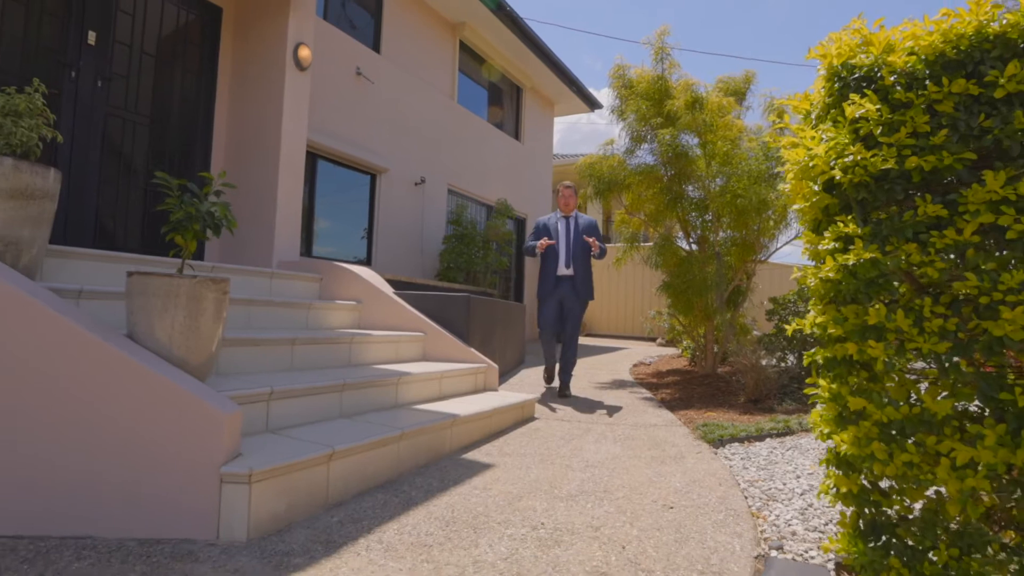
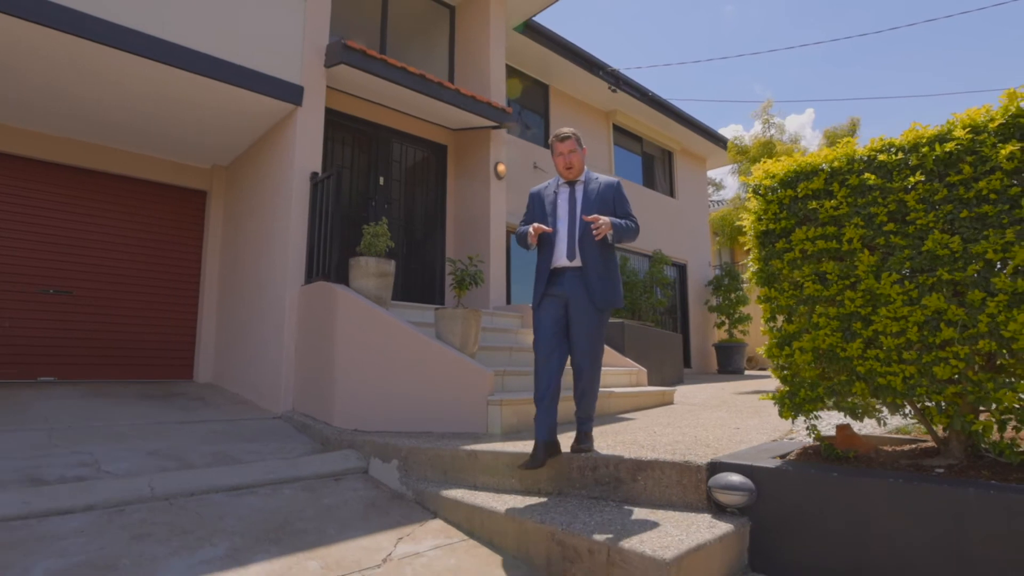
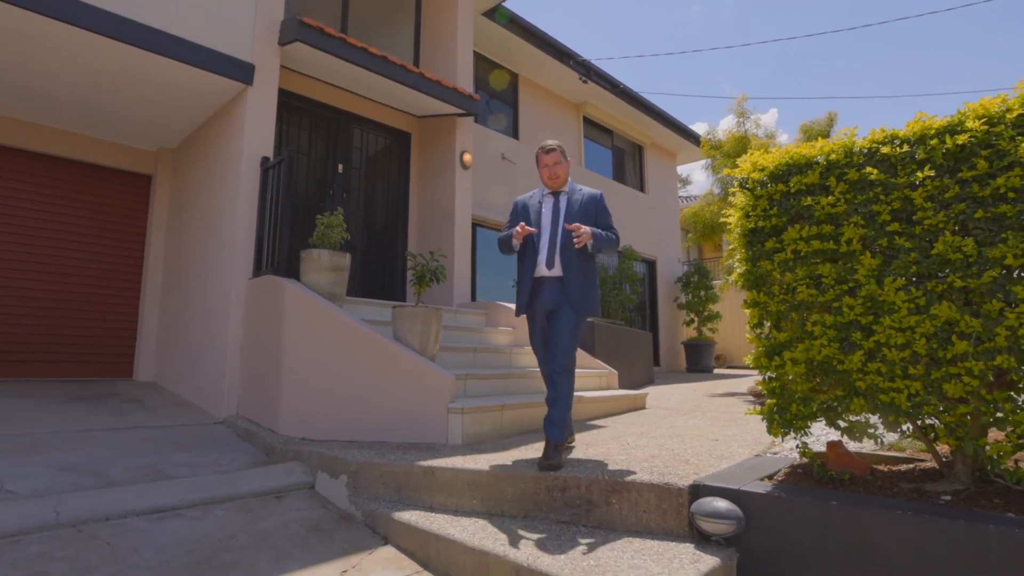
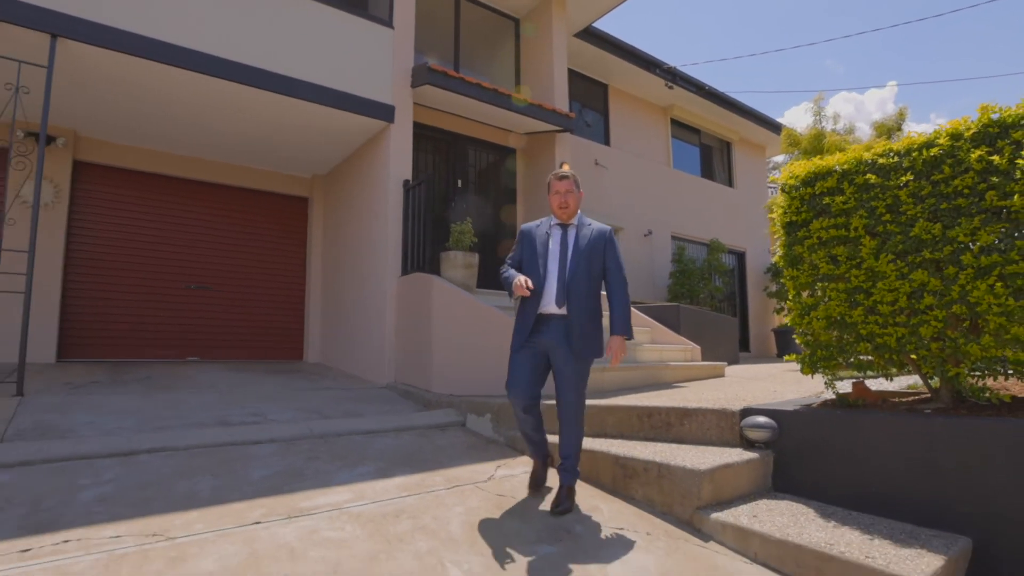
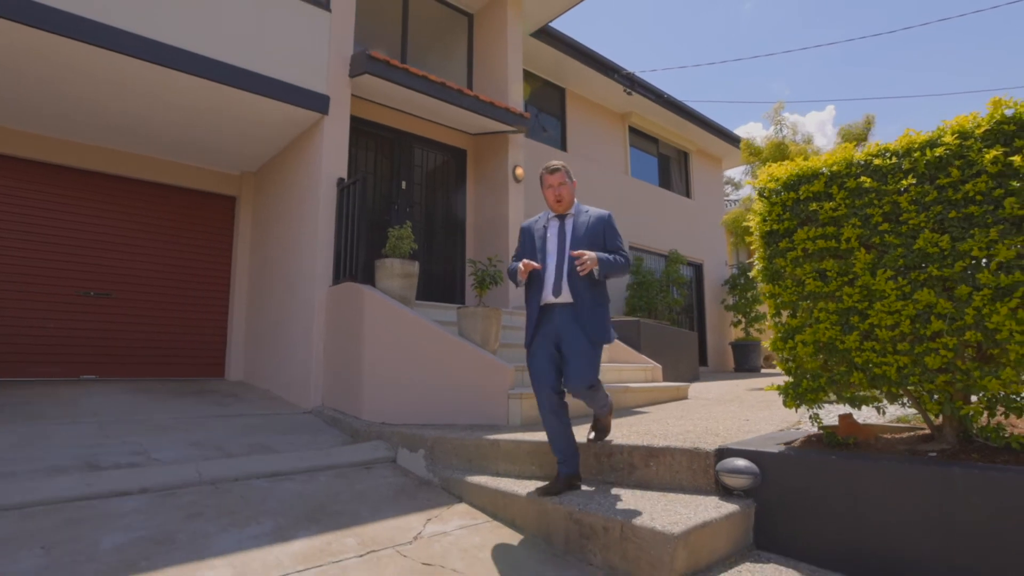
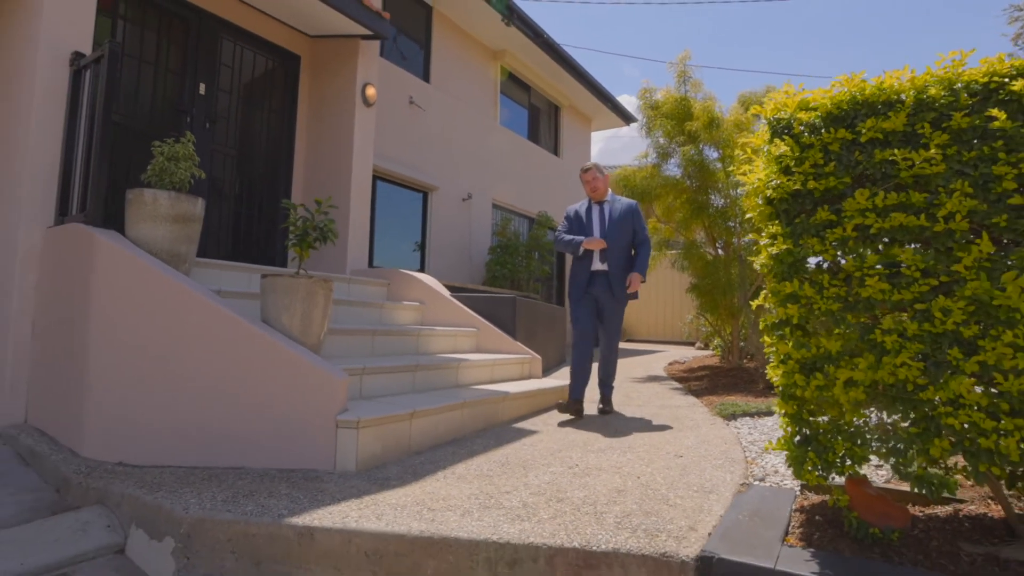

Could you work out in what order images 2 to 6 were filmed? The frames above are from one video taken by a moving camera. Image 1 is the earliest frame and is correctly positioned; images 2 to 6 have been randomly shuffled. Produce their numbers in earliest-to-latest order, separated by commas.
6, 3, 2, 5, 4
